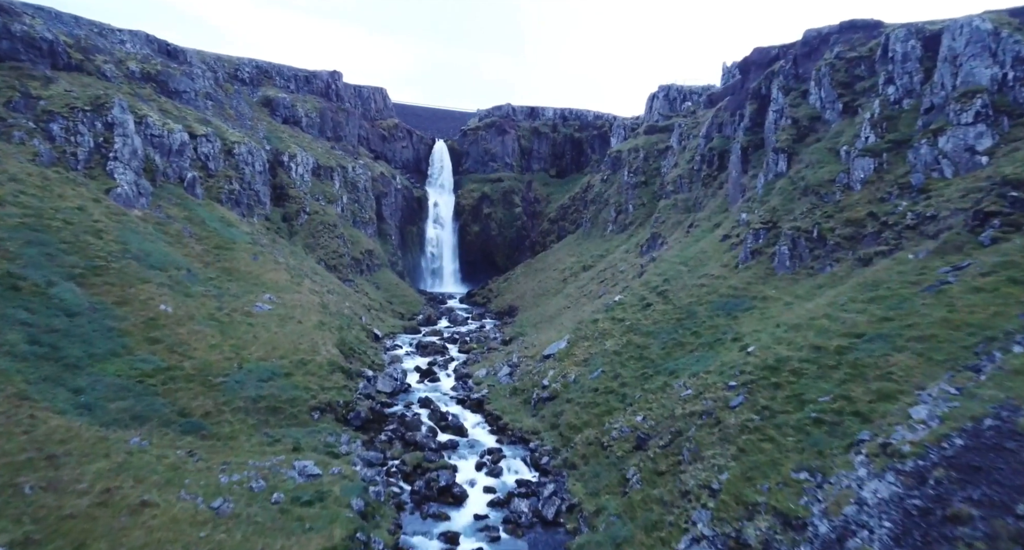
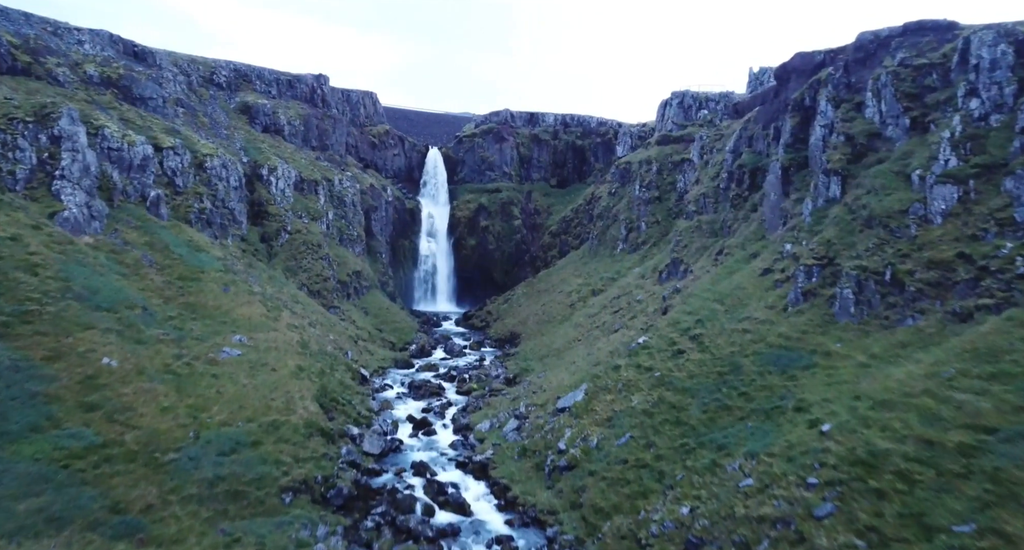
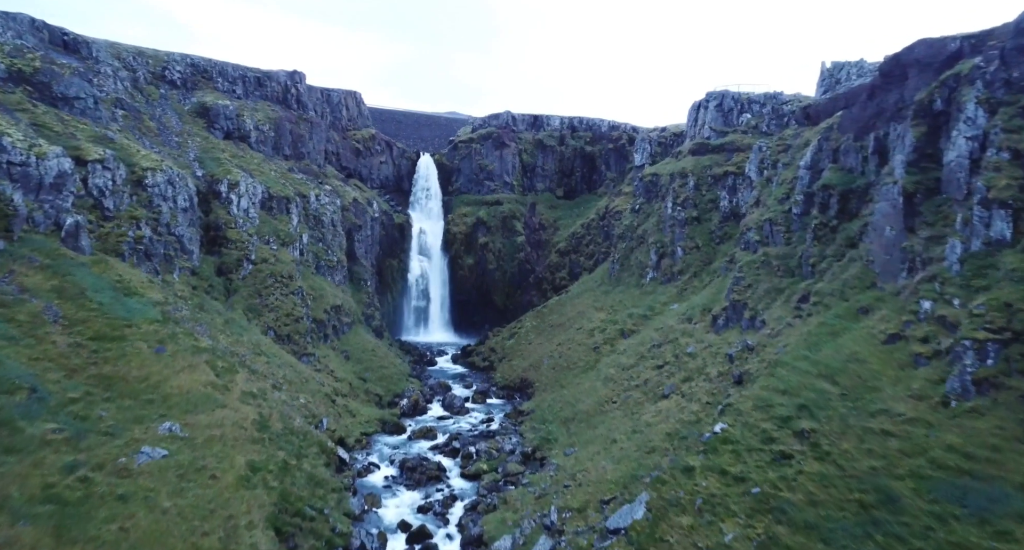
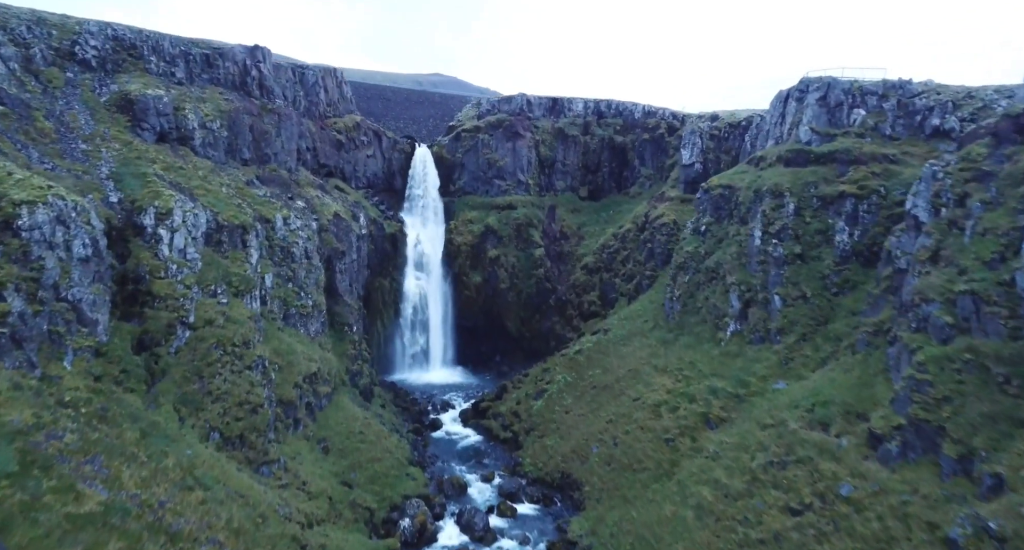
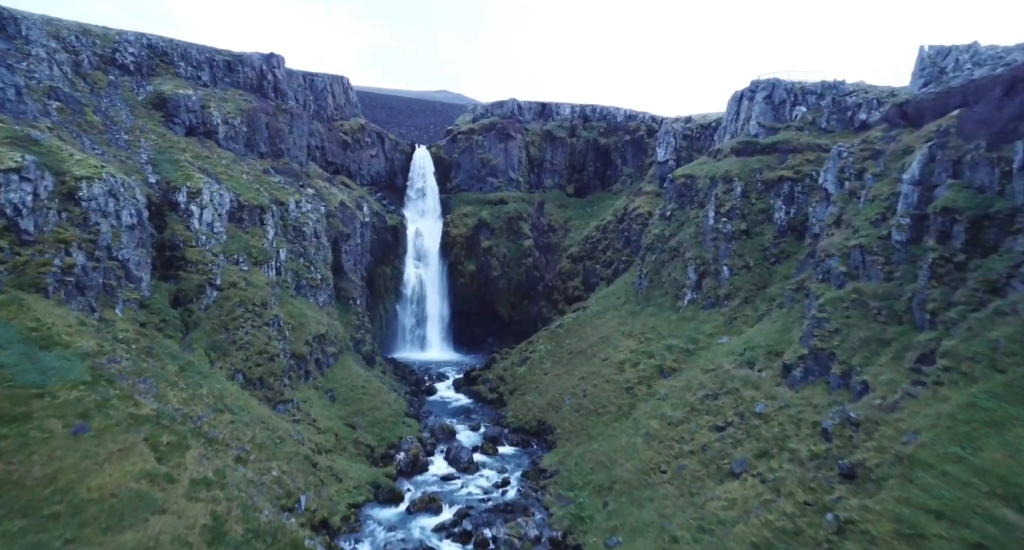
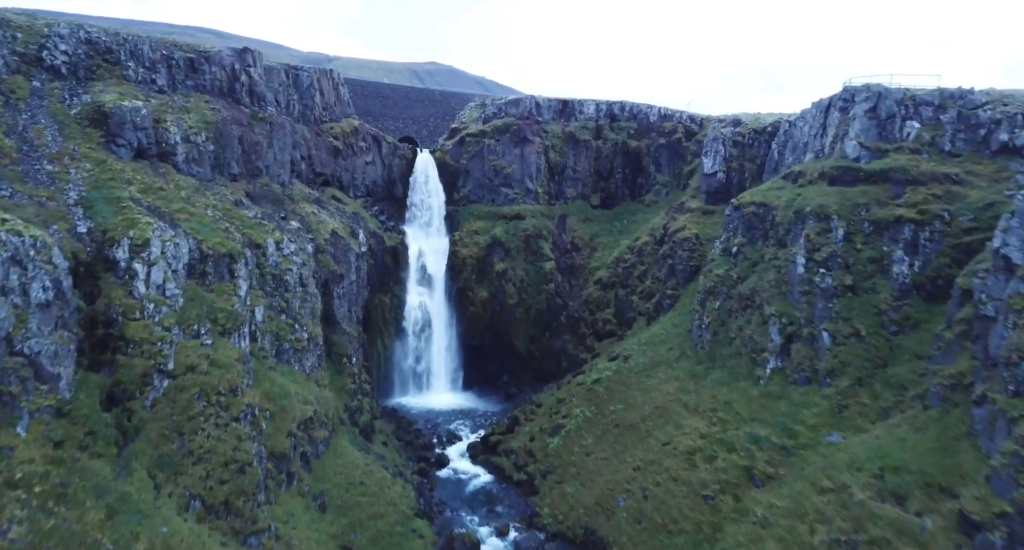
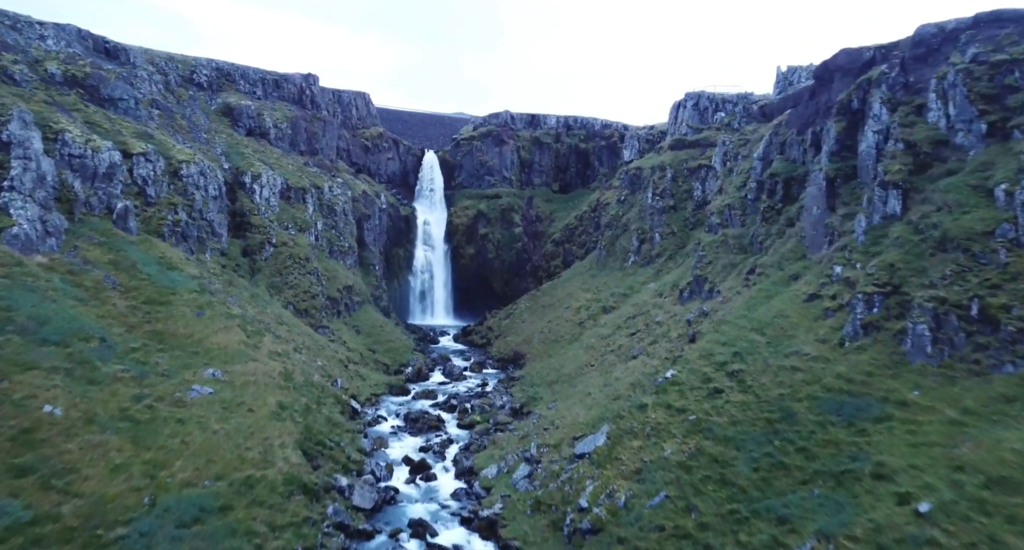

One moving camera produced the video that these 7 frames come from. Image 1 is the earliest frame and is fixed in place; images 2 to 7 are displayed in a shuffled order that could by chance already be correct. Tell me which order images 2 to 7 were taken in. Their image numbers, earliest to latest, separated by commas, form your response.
2, 7, 3, 5, 4, 6
